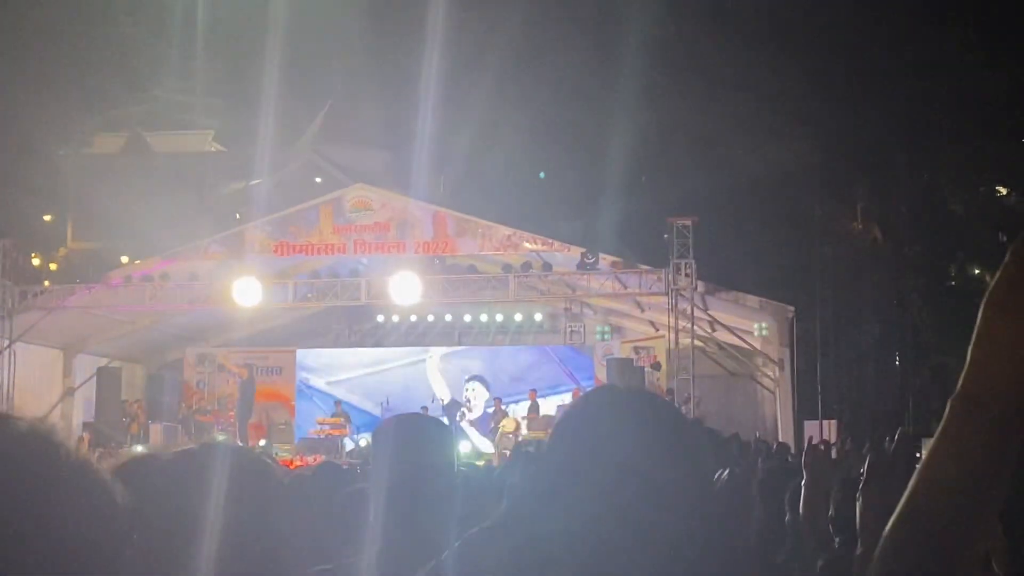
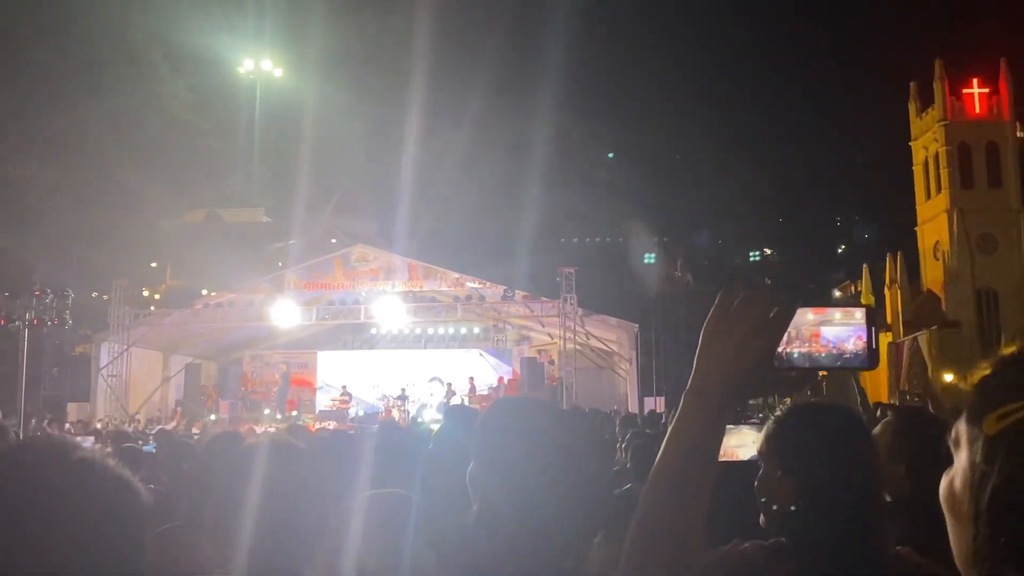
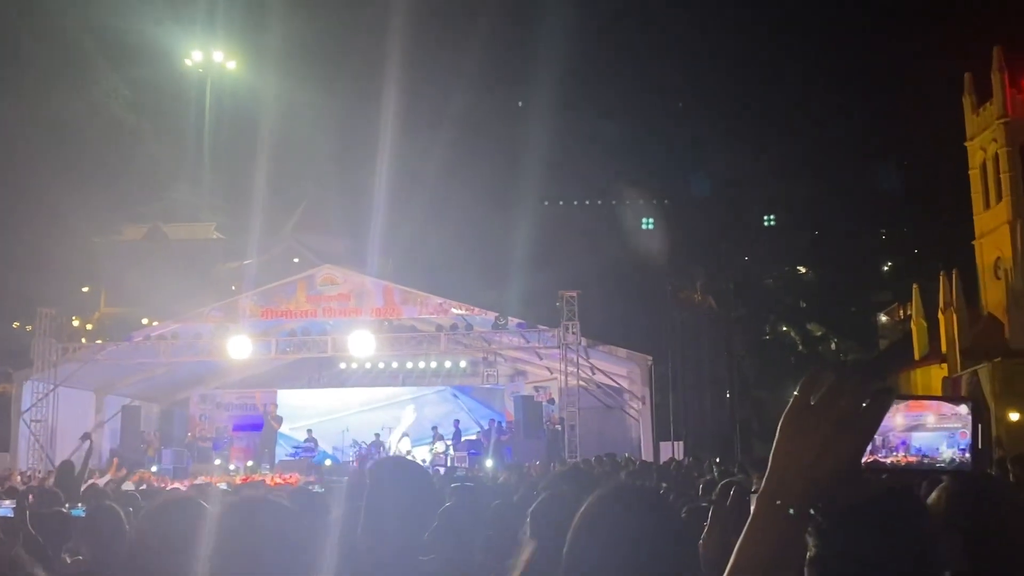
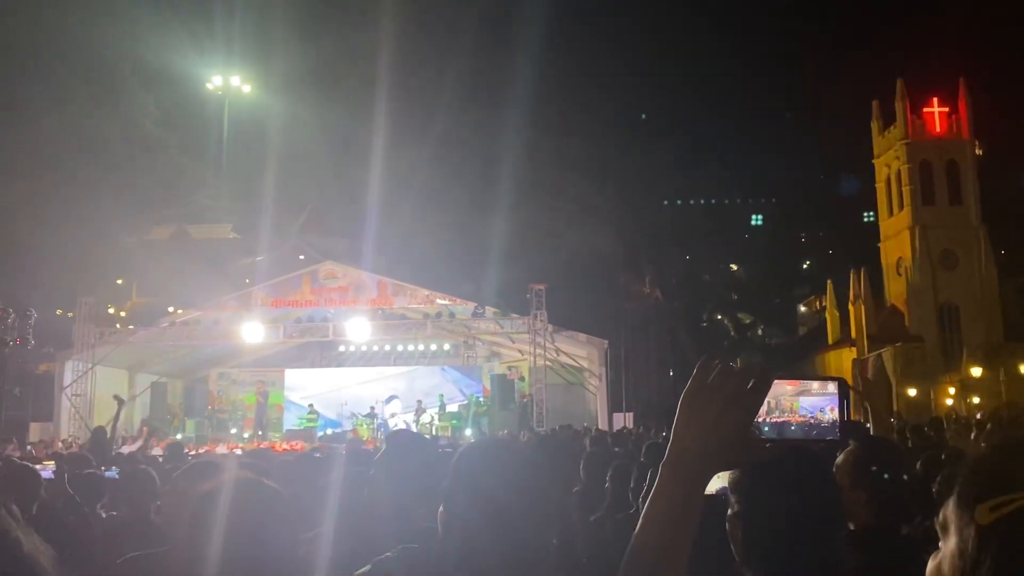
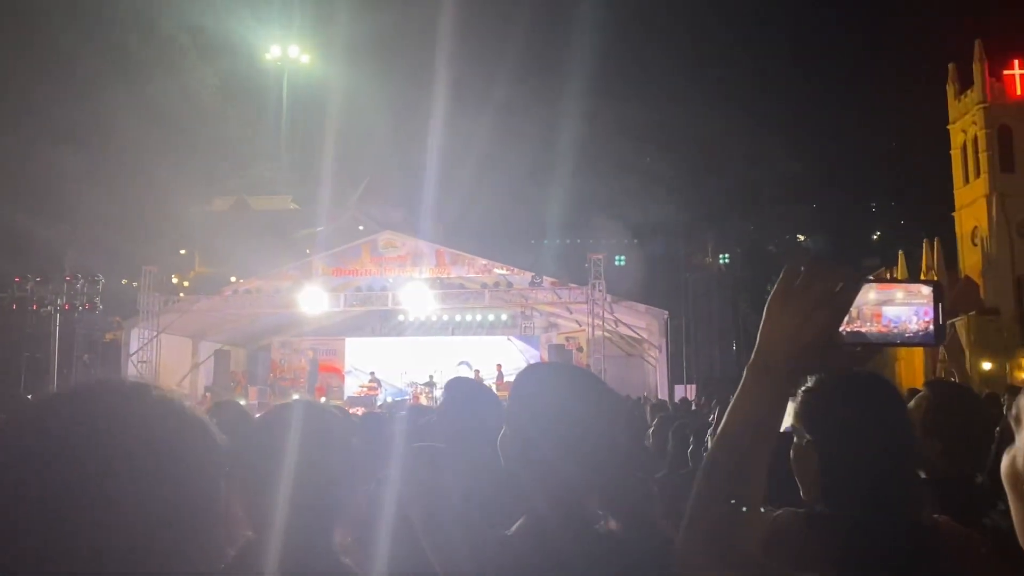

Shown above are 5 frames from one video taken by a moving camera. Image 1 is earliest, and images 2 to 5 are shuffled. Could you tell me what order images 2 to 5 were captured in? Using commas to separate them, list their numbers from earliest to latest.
5, 2, 4, 3
